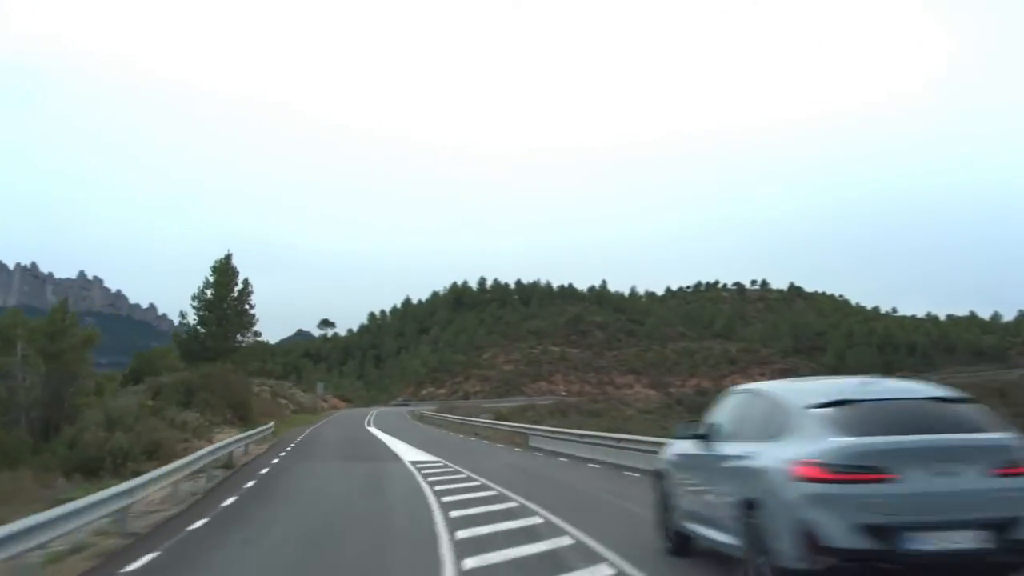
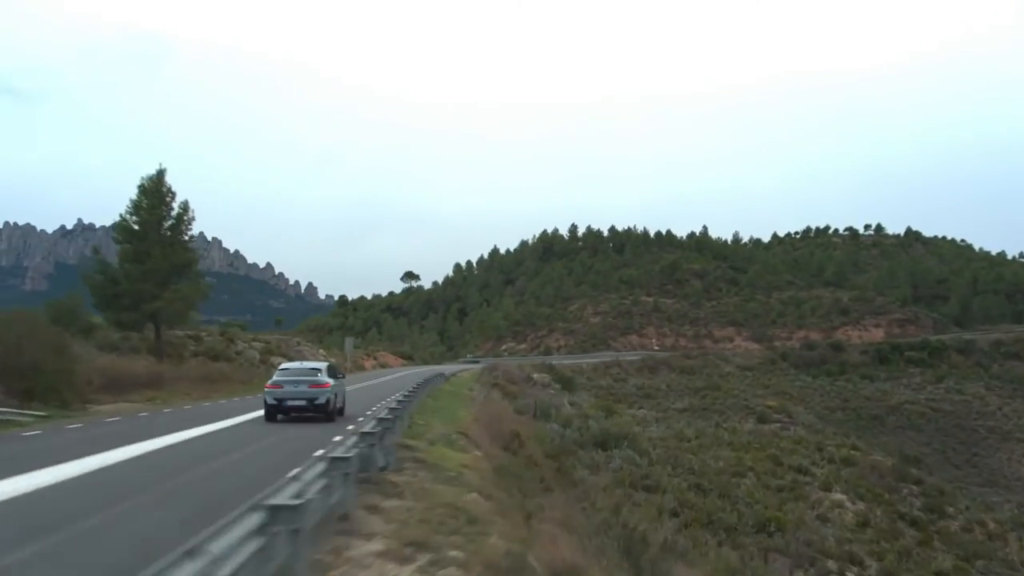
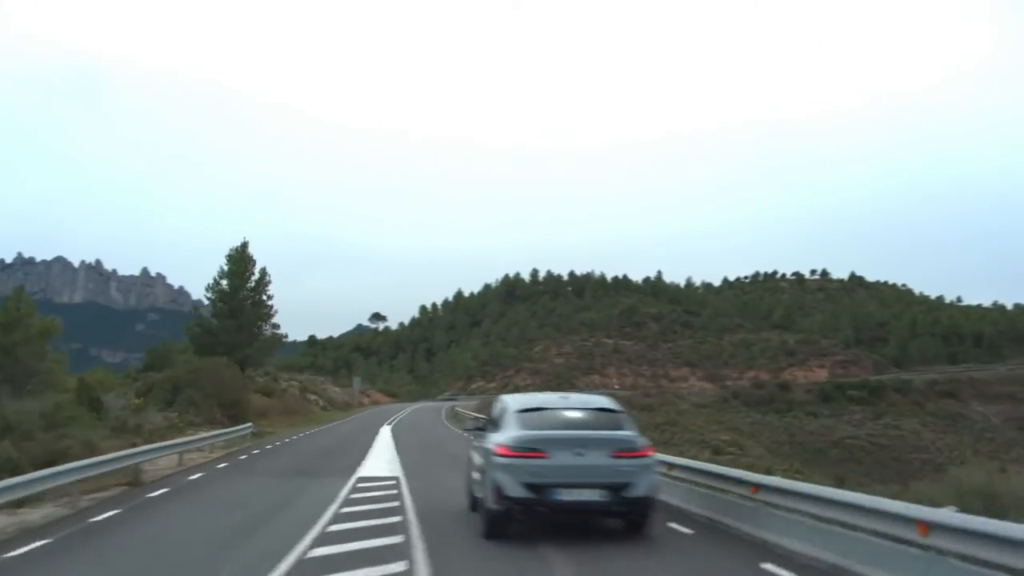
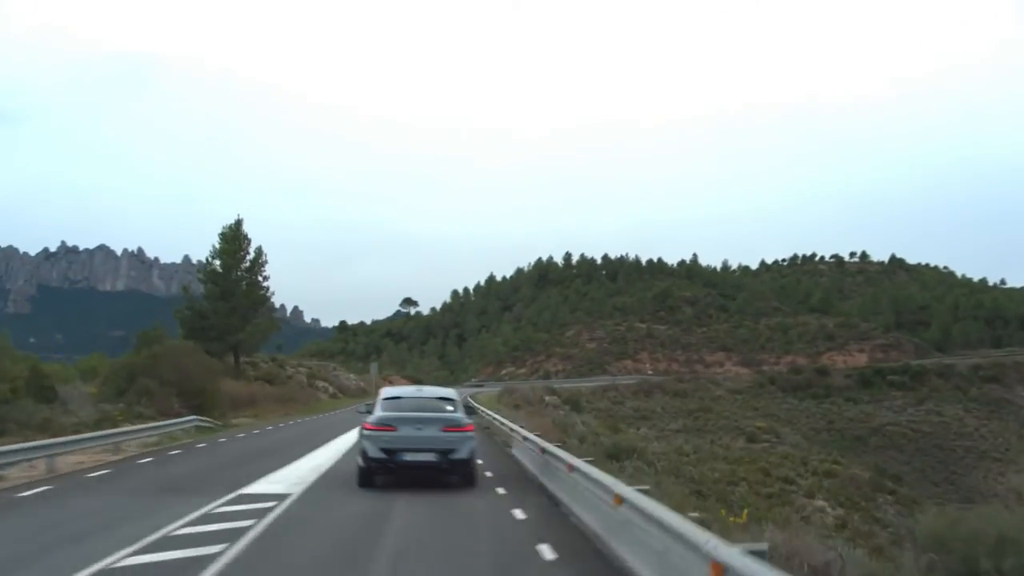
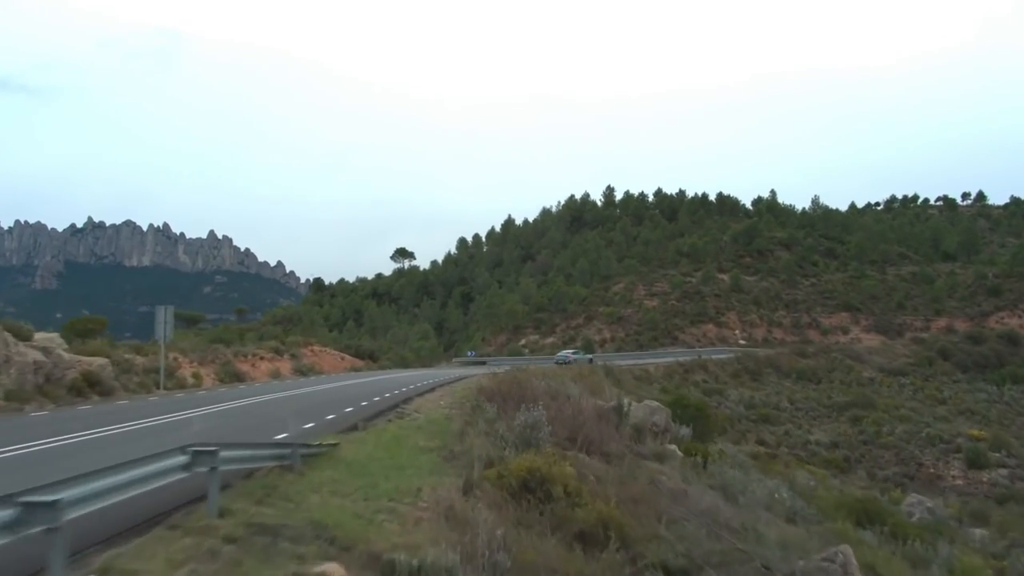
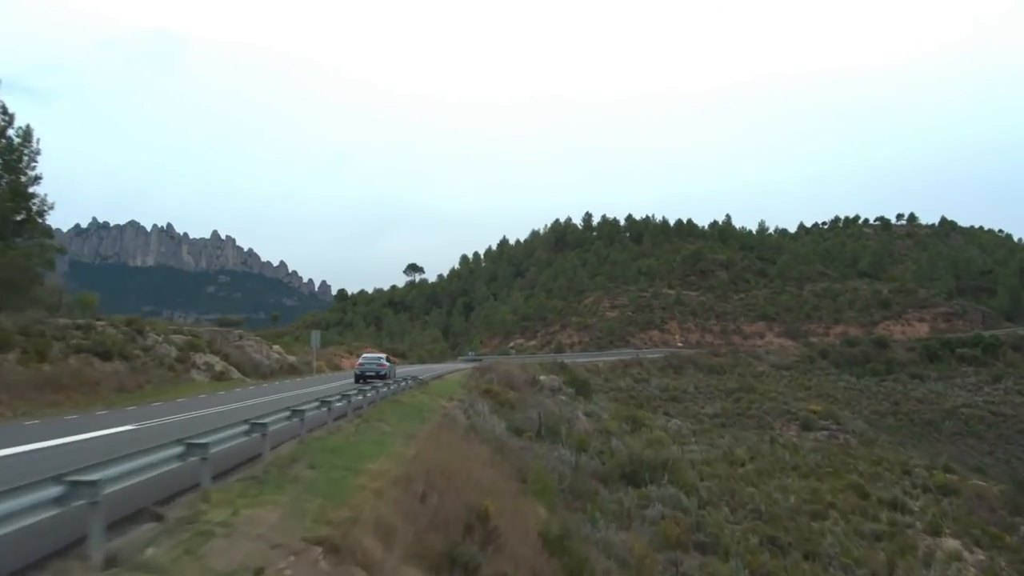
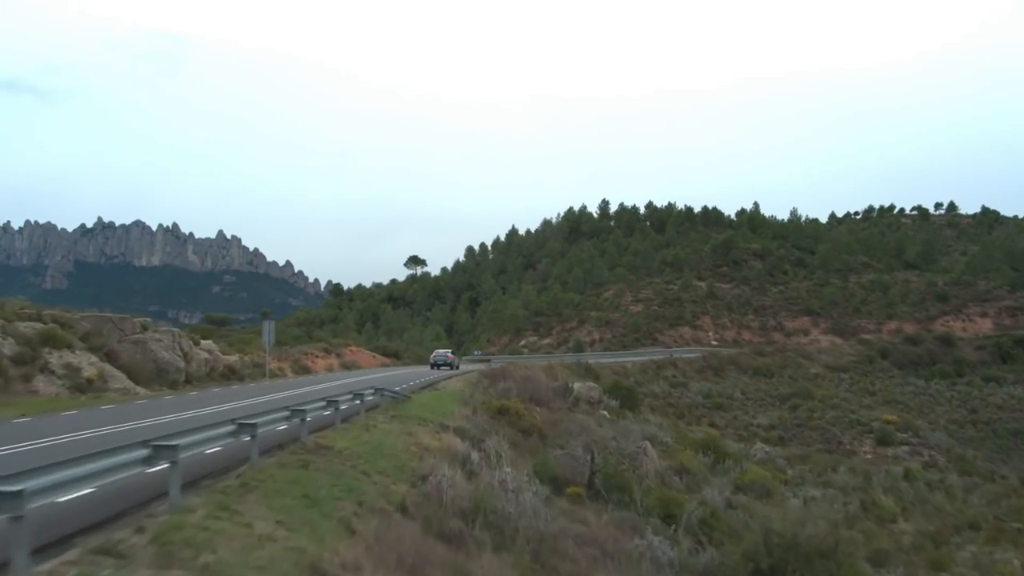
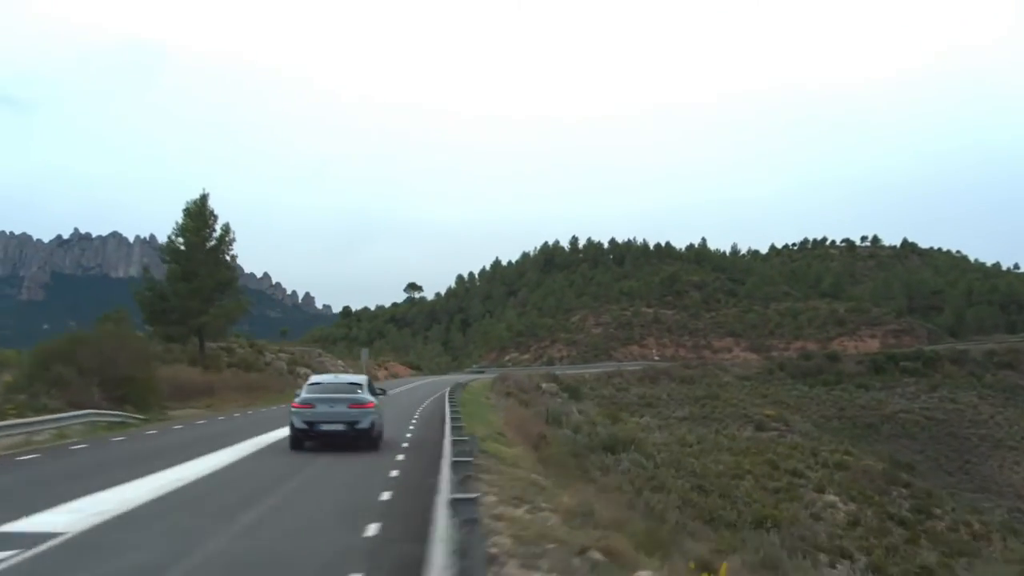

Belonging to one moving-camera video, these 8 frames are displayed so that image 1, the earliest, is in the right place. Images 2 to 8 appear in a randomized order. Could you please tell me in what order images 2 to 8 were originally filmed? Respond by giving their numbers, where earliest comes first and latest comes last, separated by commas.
3, 4, 8, 2, 6, 7, 5
